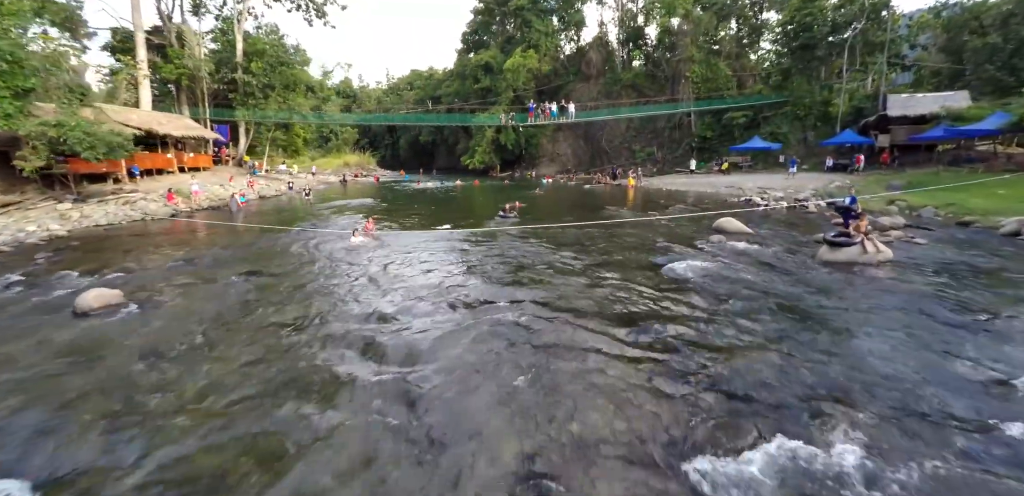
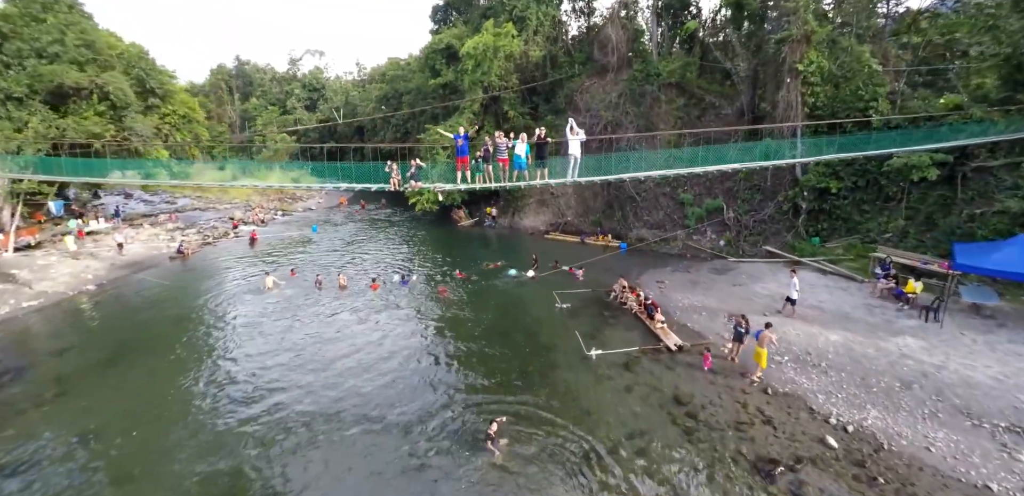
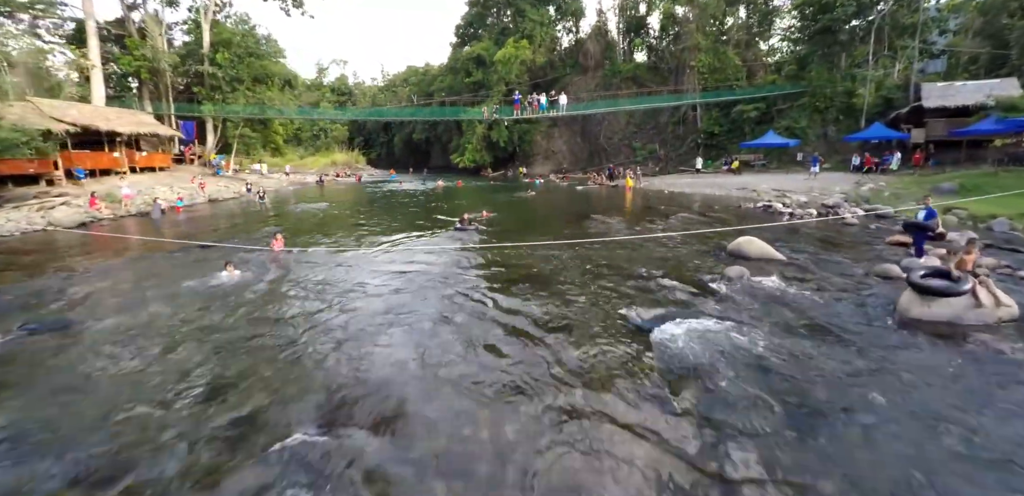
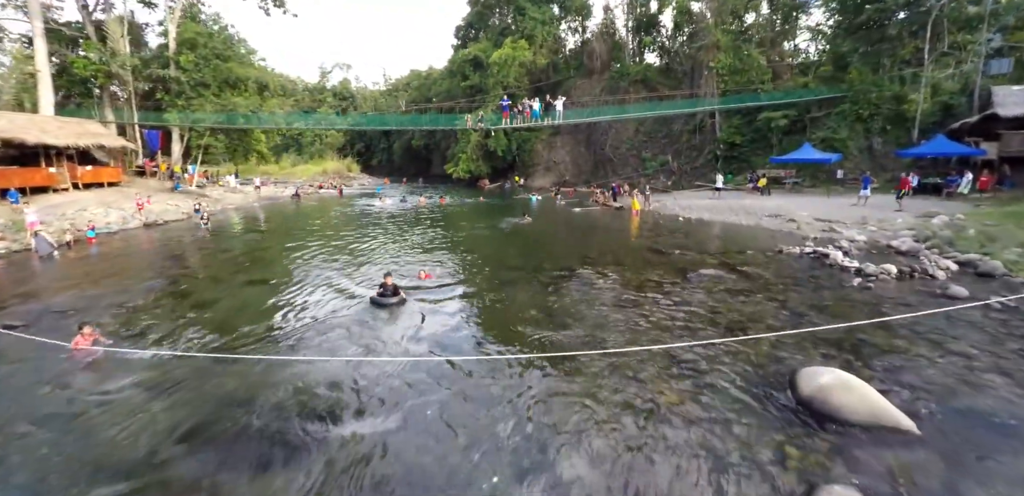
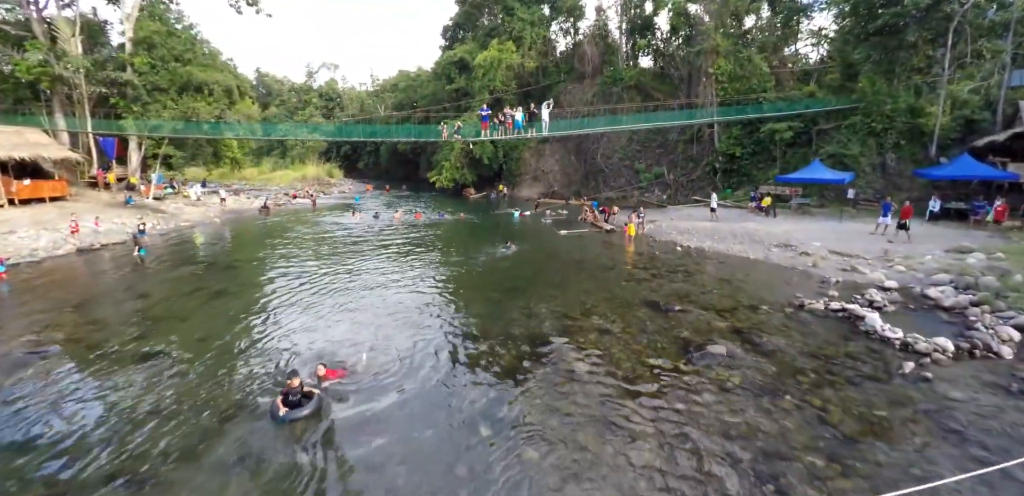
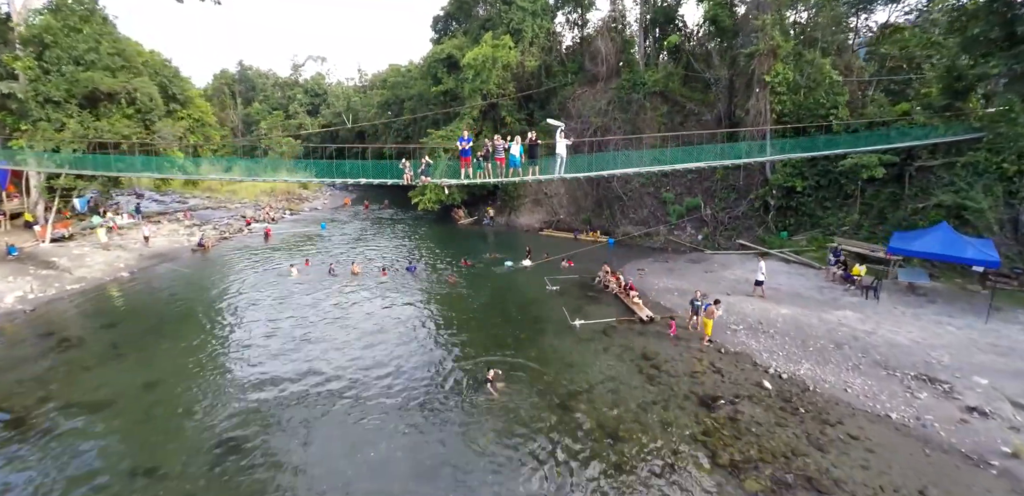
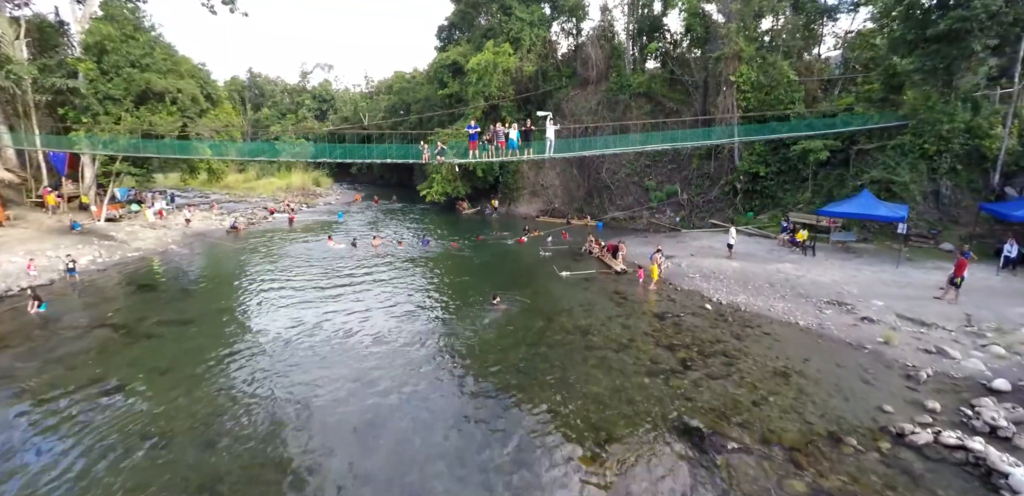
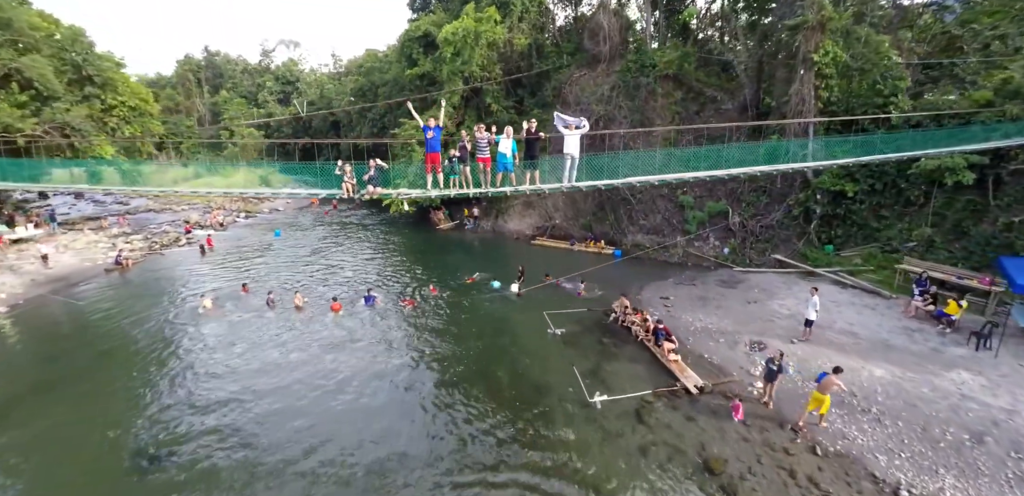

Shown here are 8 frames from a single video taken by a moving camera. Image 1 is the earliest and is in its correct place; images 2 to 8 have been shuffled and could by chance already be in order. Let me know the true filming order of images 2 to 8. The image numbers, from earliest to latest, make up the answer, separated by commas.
3, 4, 5, 7, 6, 2, 8
